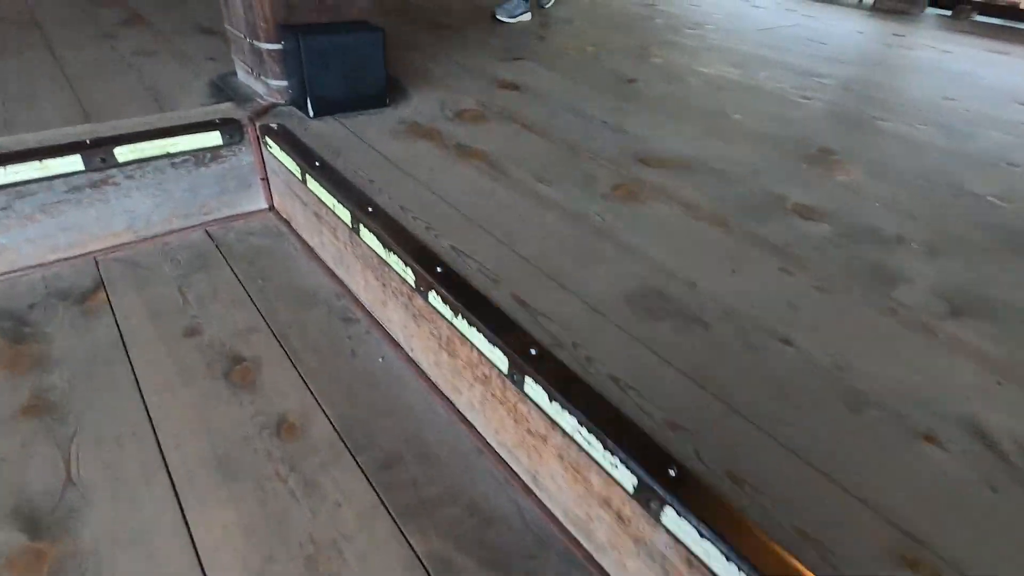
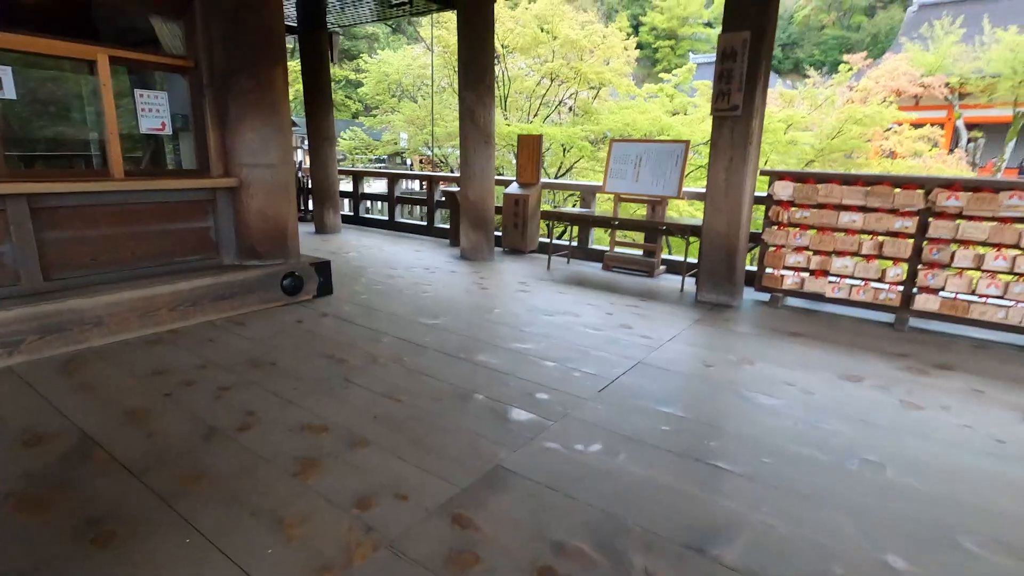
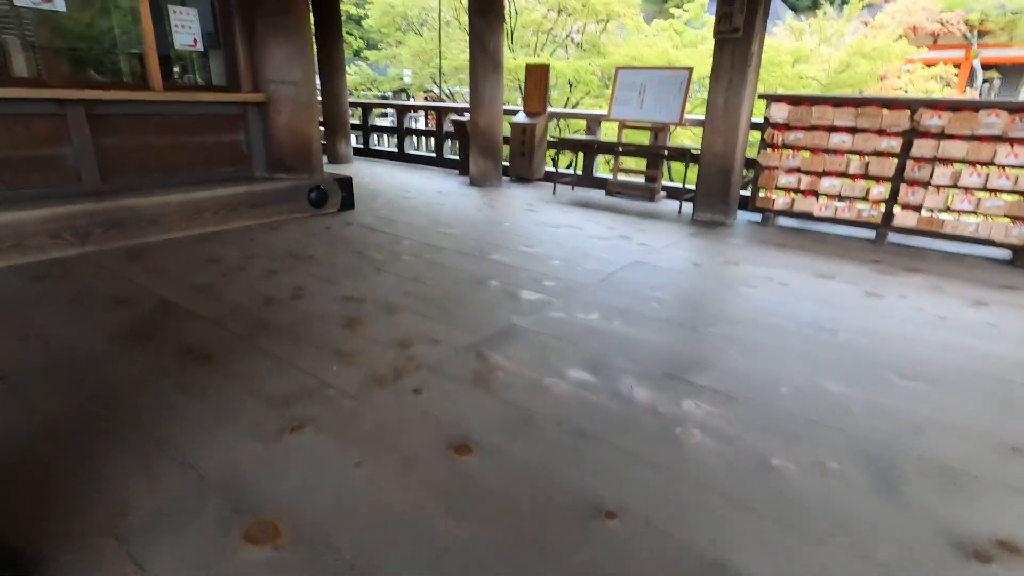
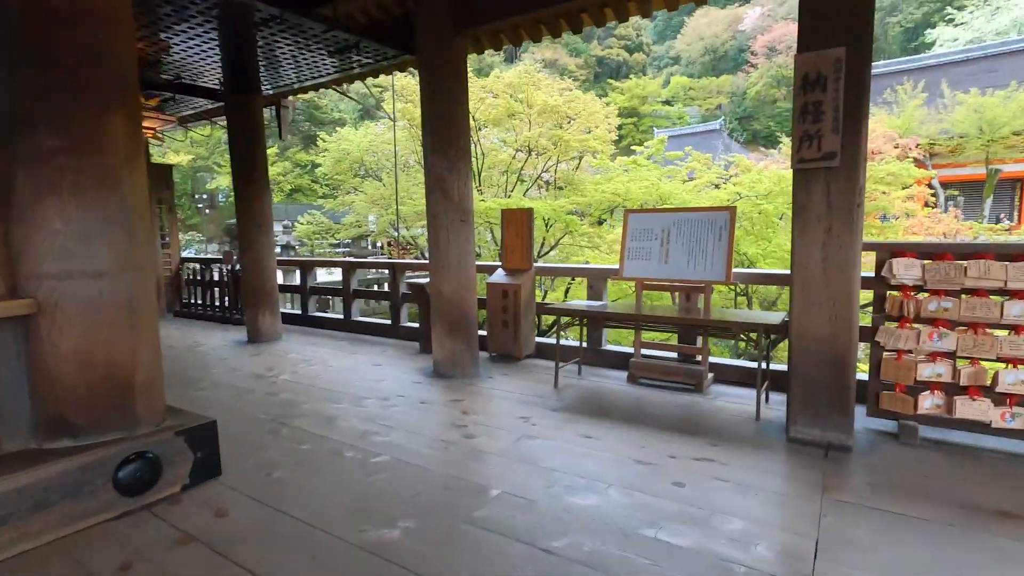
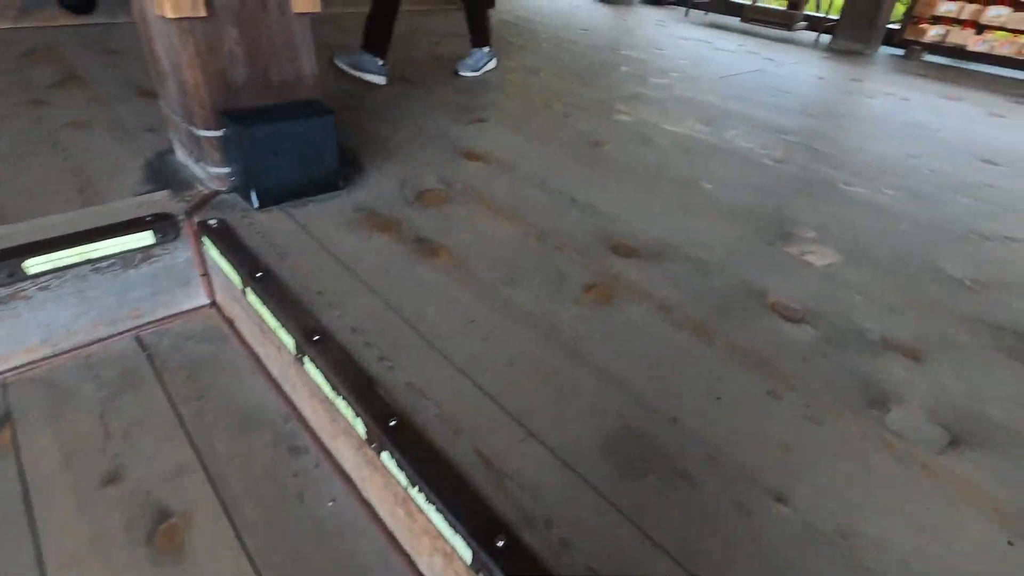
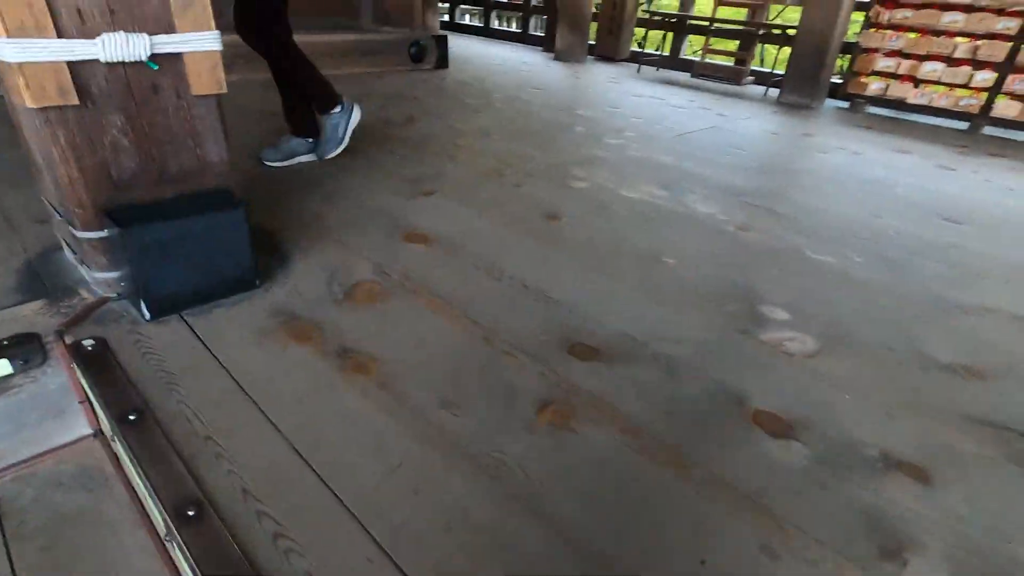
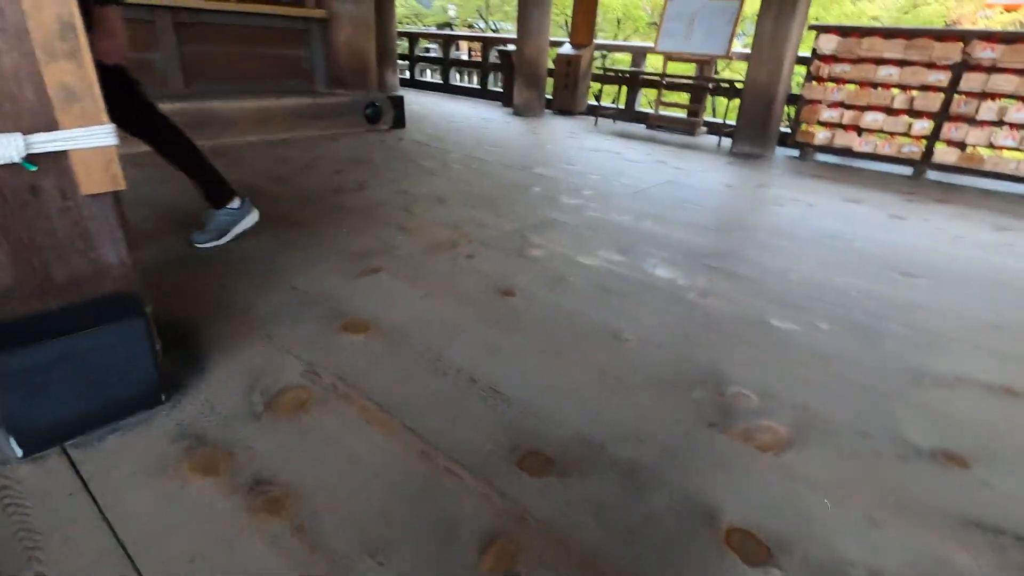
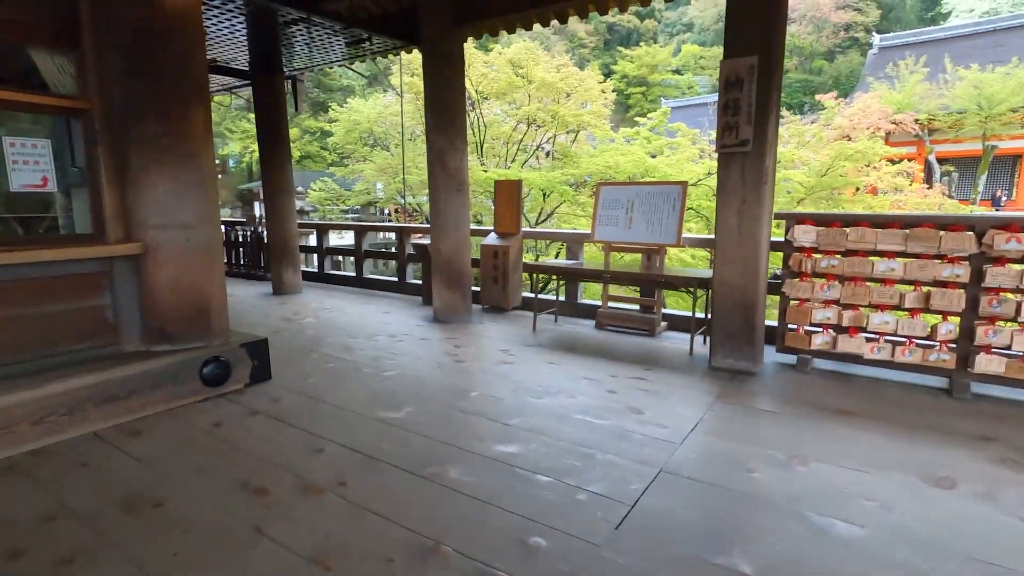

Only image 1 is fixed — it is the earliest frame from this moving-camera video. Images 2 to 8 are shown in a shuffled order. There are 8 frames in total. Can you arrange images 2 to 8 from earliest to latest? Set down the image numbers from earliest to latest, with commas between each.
5, 6, 7, 3, 2, 8, 4
